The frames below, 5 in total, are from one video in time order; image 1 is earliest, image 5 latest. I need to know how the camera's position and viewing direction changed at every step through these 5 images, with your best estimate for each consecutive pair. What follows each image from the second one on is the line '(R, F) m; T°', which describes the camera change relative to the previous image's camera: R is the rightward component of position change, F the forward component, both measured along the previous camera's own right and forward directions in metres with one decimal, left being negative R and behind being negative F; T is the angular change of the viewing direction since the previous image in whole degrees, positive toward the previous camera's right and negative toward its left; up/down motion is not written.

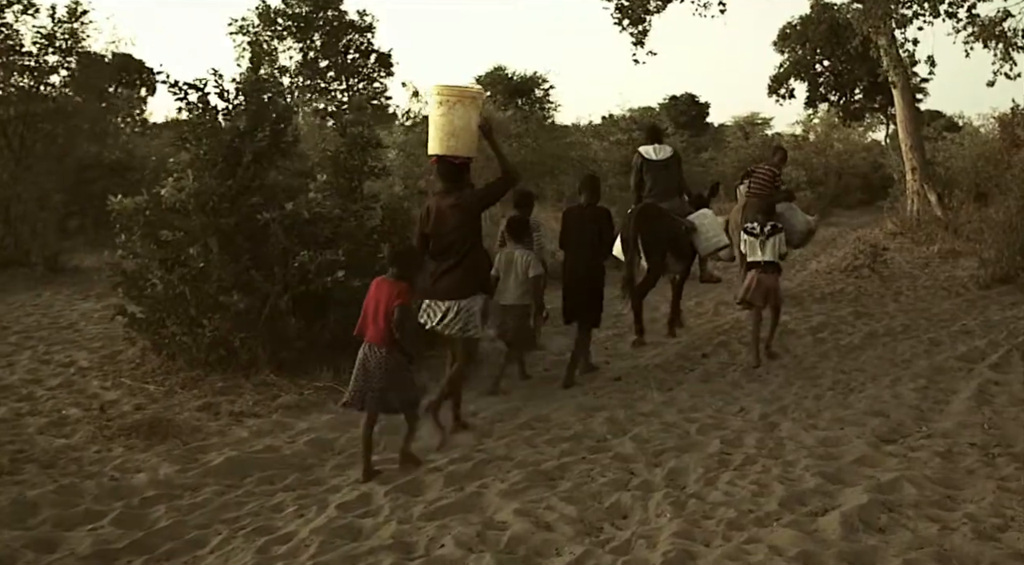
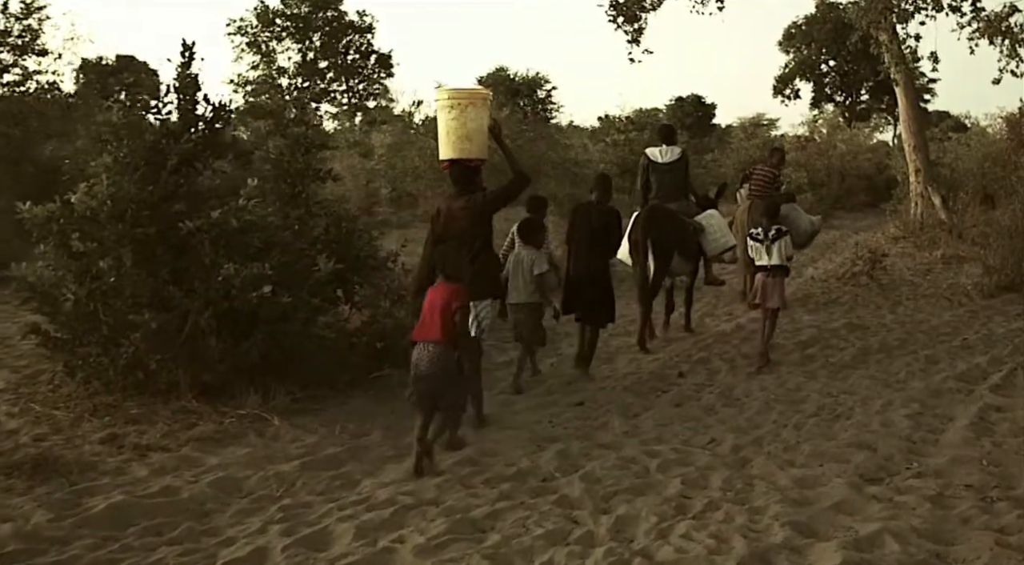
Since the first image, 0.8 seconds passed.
(+0.4, +0.7) m; 0°
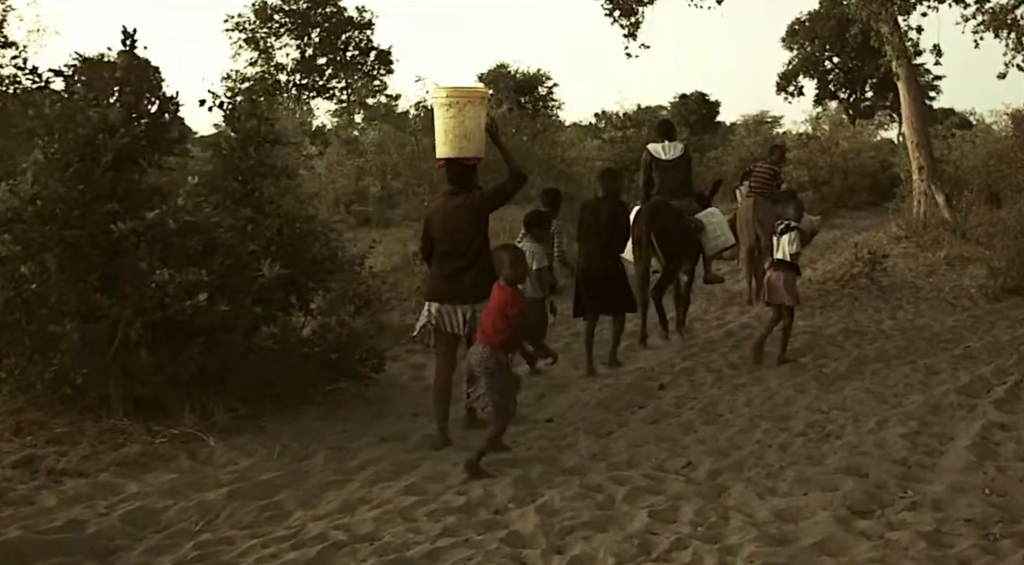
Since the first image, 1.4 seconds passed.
(+0.2, +0.5) m; 0°
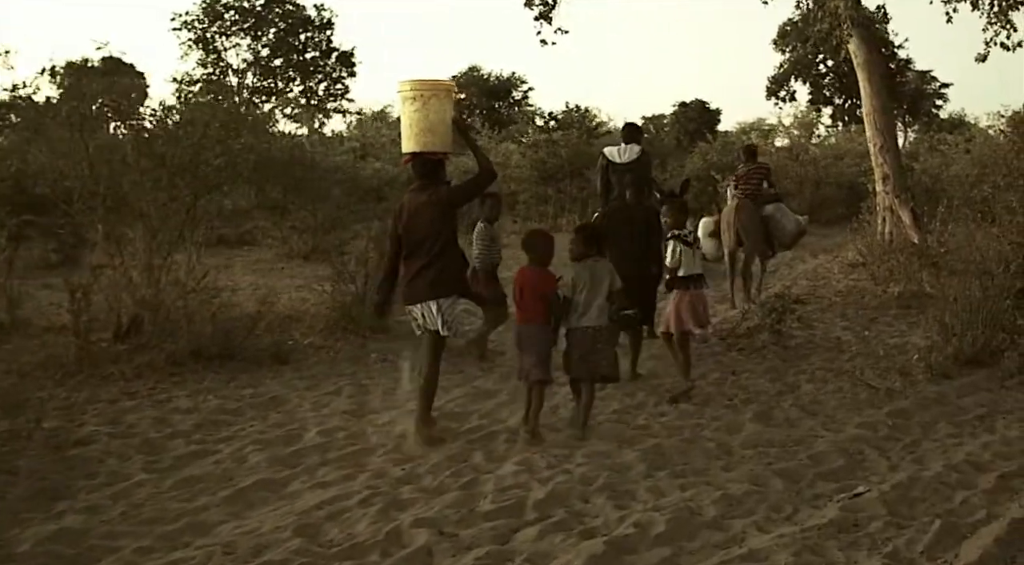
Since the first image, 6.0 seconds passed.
(+2.2, +3.8) m; -1°
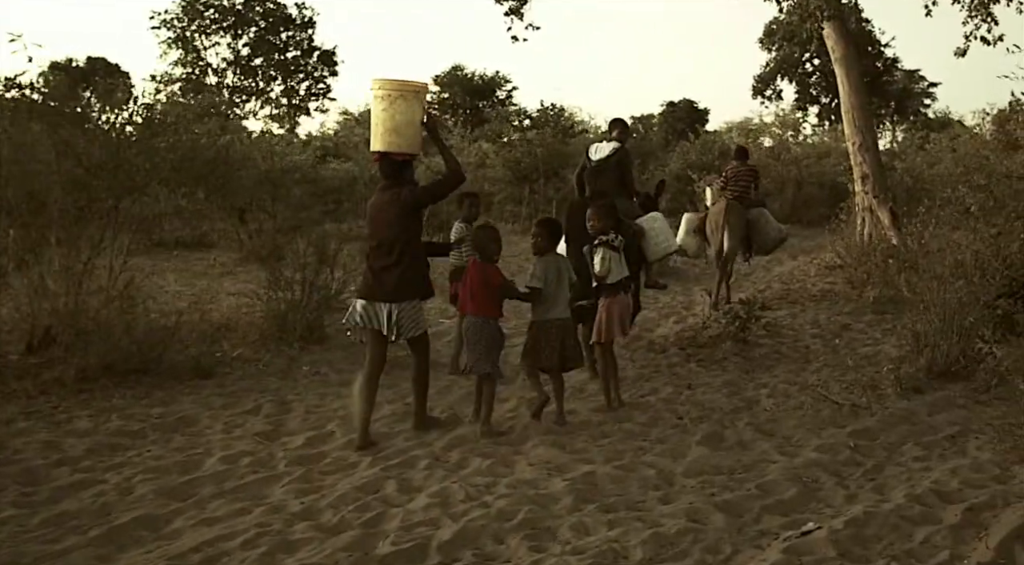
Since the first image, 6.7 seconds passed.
(+0.3, +0.5) m; 0°
